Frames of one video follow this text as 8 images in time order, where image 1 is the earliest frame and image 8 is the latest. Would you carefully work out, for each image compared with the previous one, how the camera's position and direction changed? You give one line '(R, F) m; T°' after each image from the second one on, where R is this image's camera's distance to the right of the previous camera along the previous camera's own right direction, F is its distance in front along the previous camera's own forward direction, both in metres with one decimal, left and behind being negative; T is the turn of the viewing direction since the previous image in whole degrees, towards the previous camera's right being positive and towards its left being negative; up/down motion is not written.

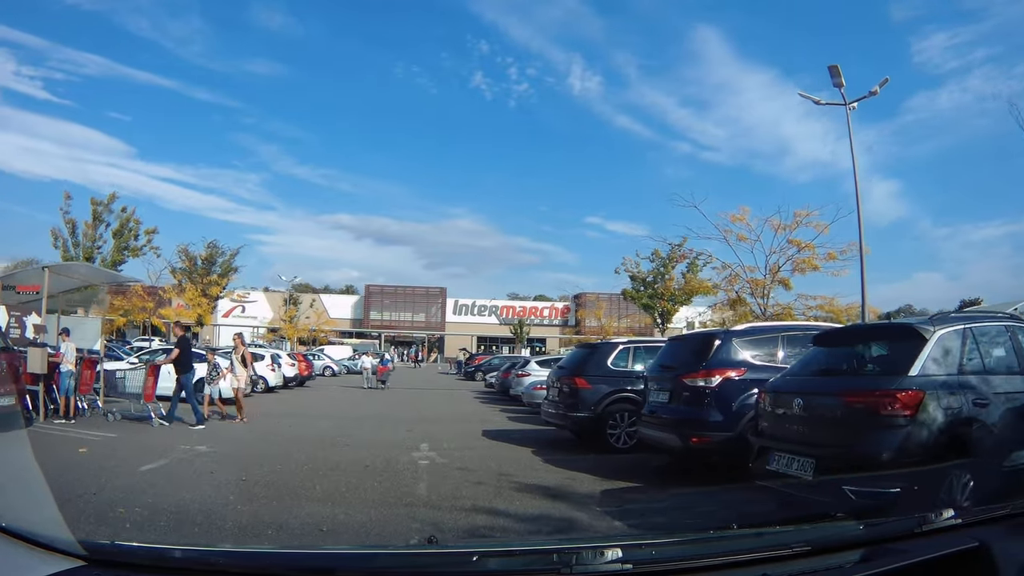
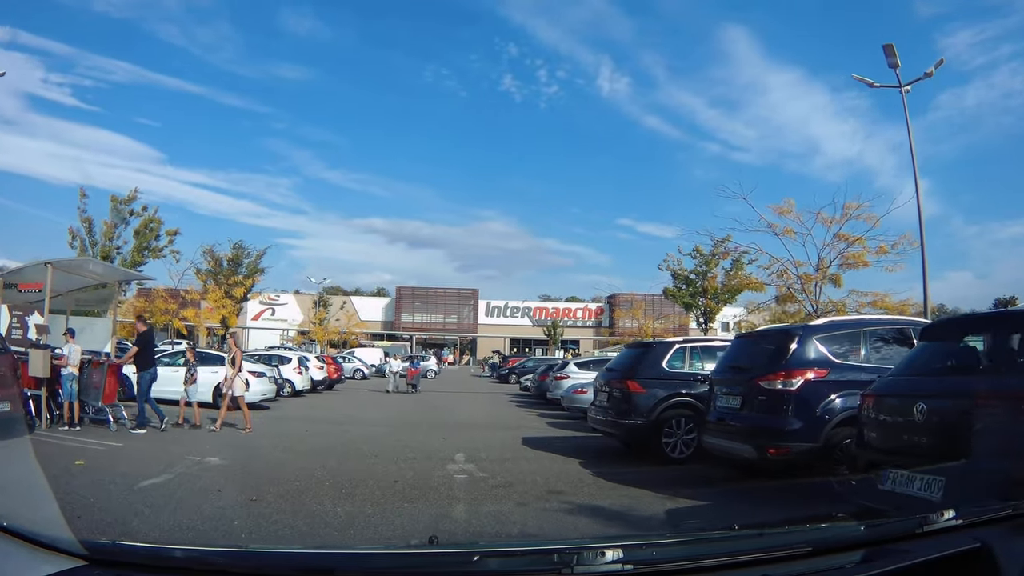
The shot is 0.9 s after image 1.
(-0.2, +1.0) m; -3°
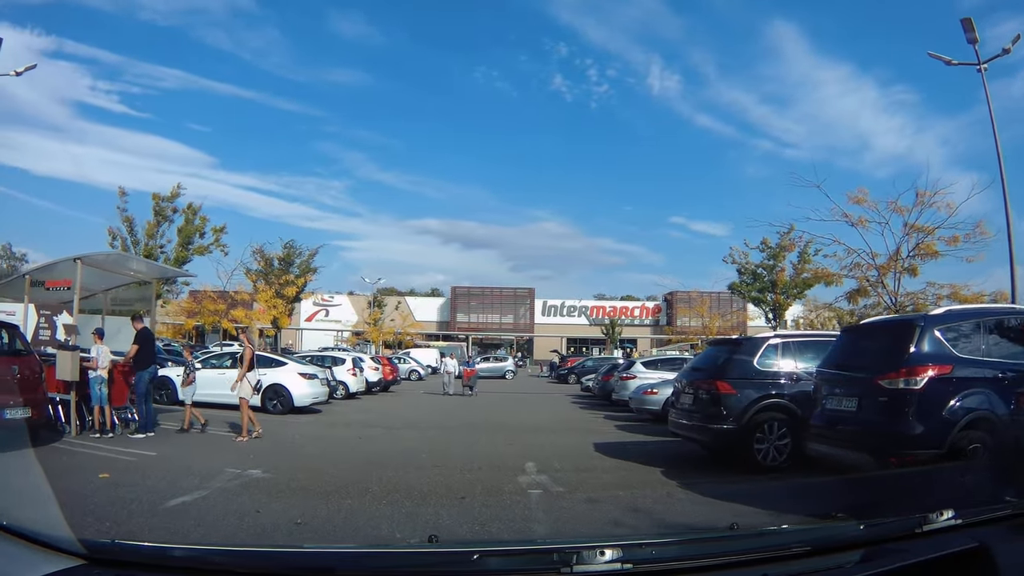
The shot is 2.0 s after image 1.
(-0.2, +0.9) m; -4°
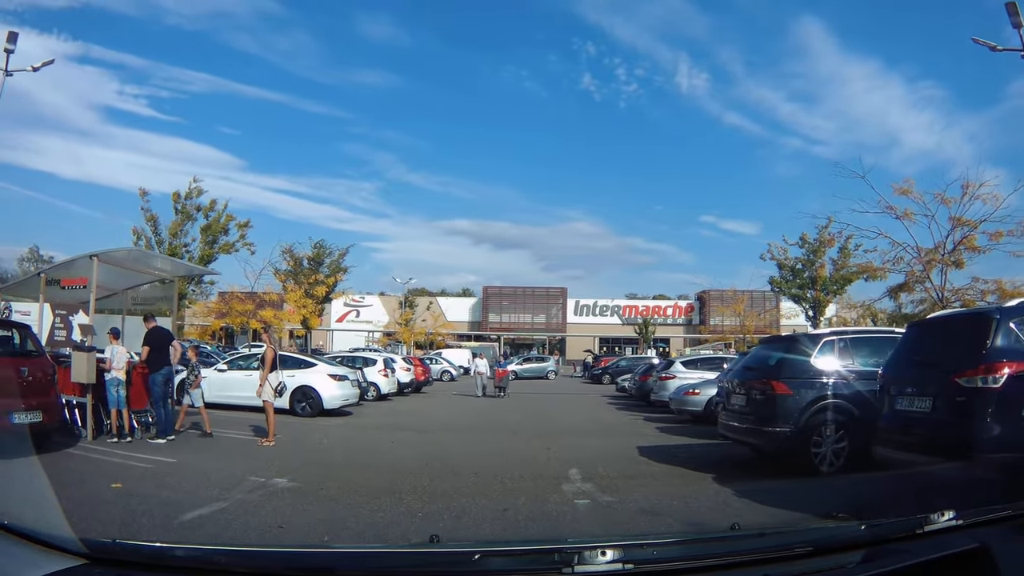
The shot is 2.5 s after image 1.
(-0.1, +0.5) m; -2°
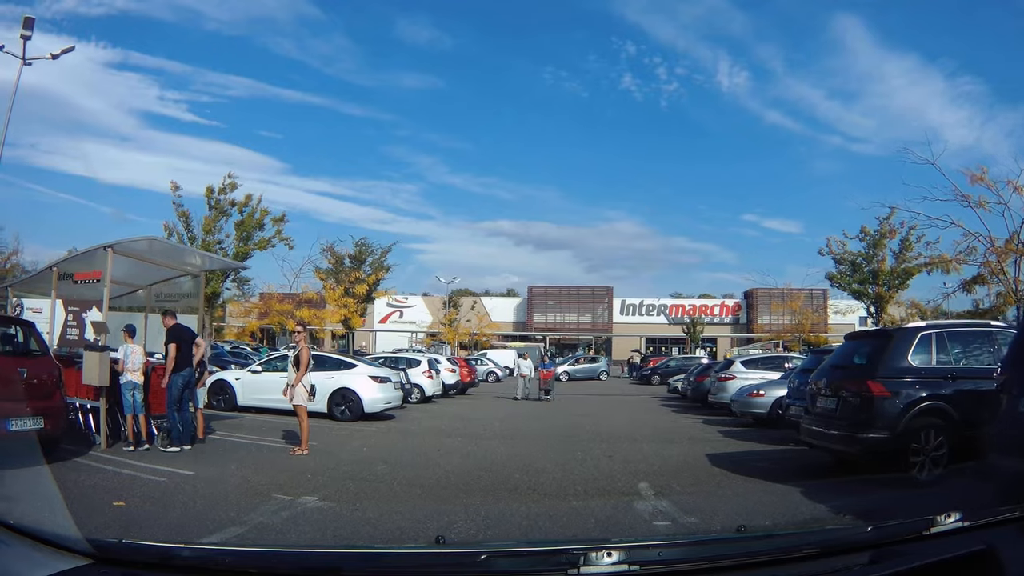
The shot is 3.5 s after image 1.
(-0.1, +0.8) m; -3°
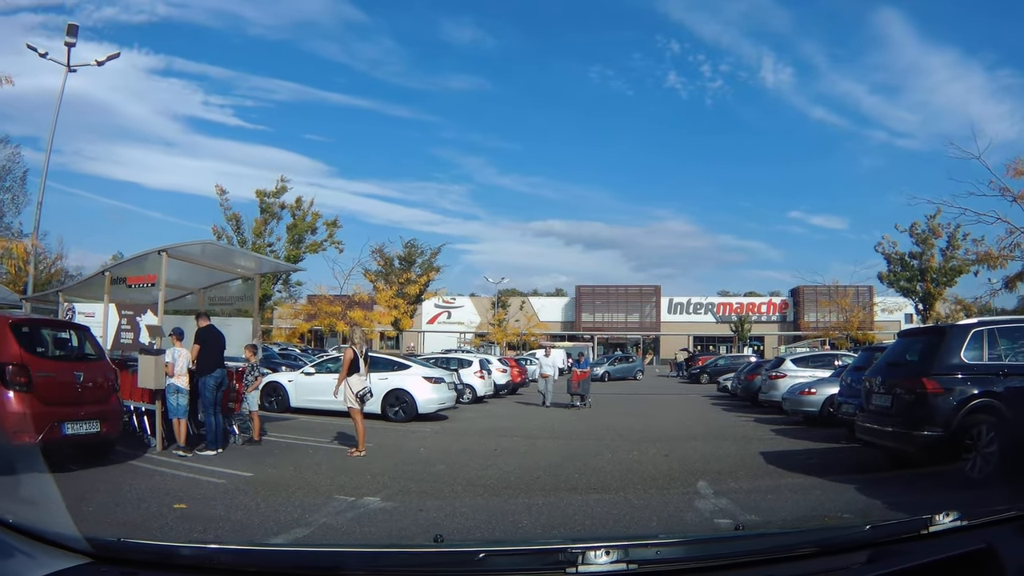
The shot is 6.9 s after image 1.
(0.0, -0.3) m; -4°
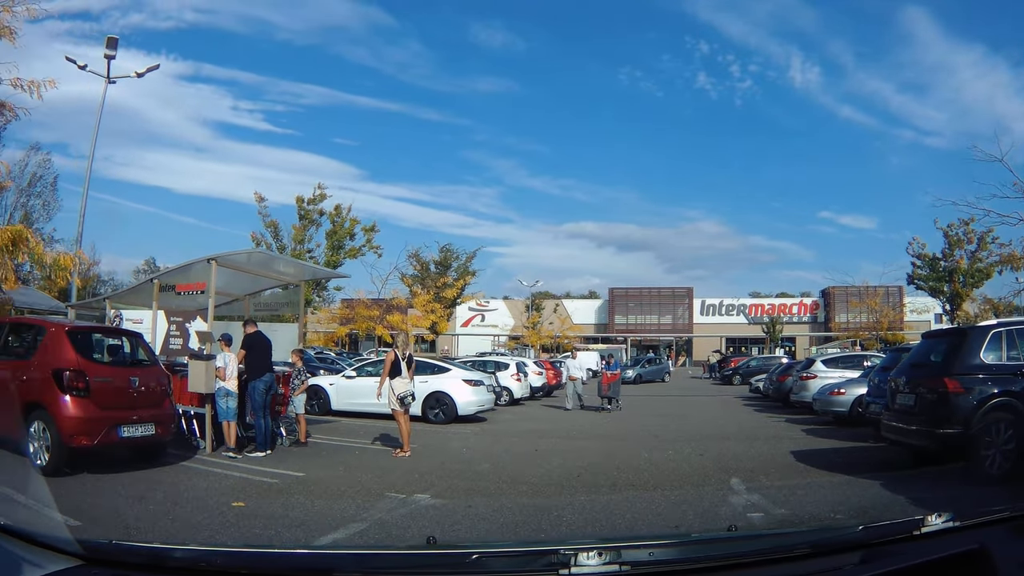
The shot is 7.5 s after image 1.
(0.0, -0.5) m; -3°
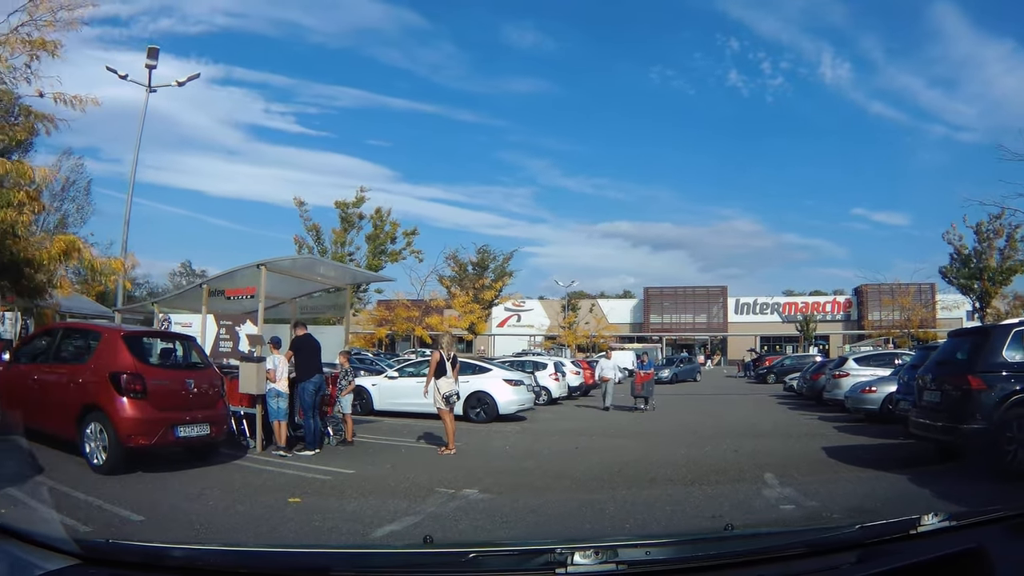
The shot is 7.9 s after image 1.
(-0.1, -0.5) m; -3°
